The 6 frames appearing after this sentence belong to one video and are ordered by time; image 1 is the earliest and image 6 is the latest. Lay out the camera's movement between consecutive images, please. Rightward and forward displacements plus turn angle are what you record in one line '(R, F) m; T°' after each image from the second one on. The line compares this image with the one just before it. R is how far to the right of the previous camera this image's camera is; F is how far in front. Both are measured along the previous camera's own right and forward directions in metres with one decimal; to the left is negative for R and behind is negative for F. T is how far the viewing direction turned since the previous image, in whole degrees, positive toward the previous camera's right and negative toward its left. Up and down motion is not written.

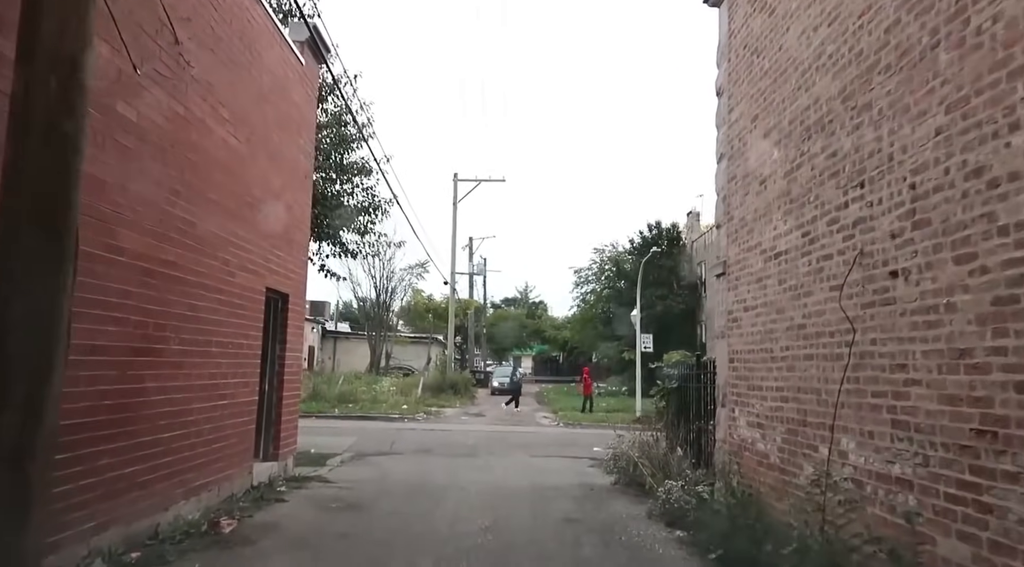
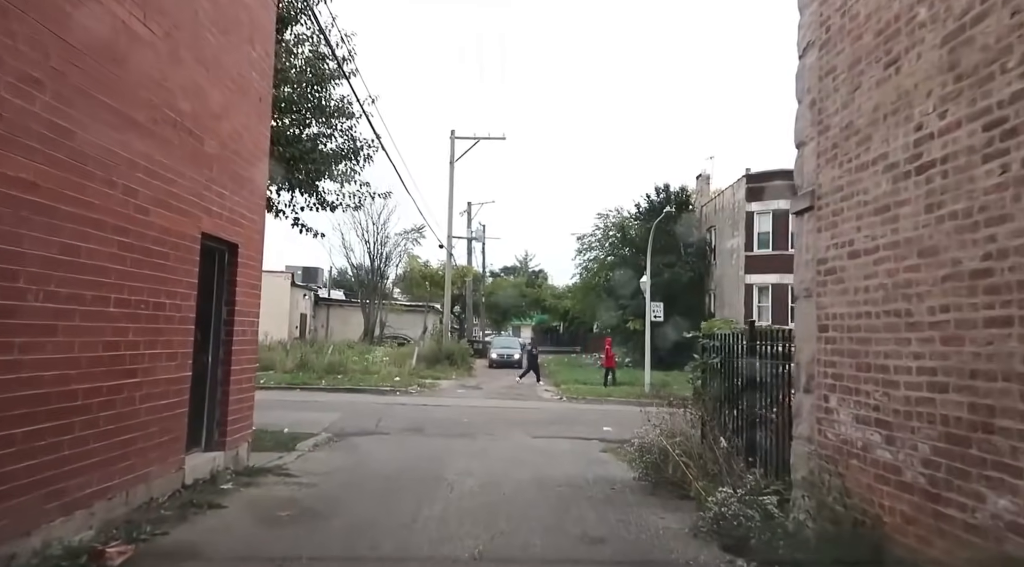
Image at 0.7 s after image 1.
(0.0, +1.8) m; 0°
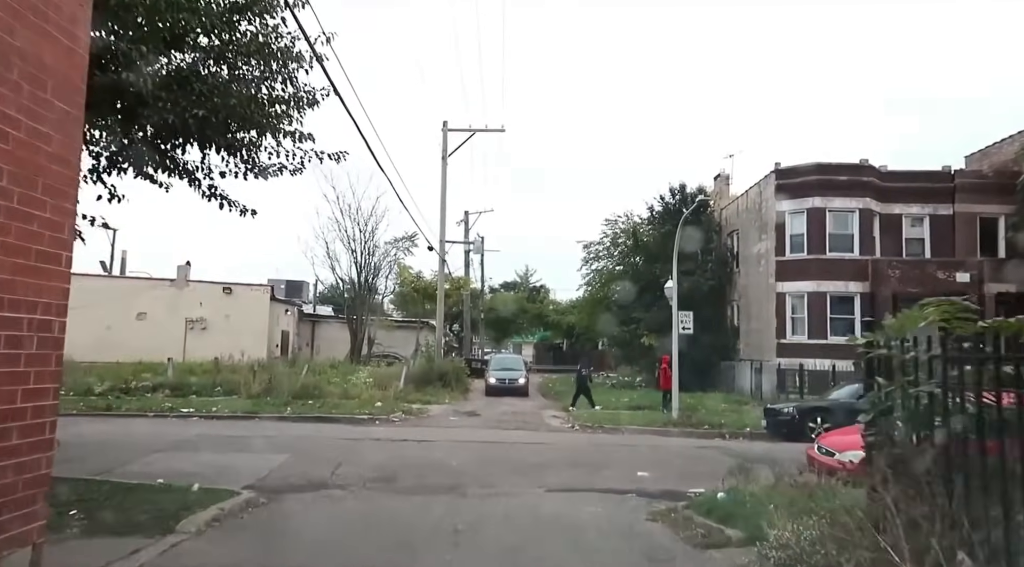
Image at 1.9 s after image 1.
(0.0, +3.6) m; 0°
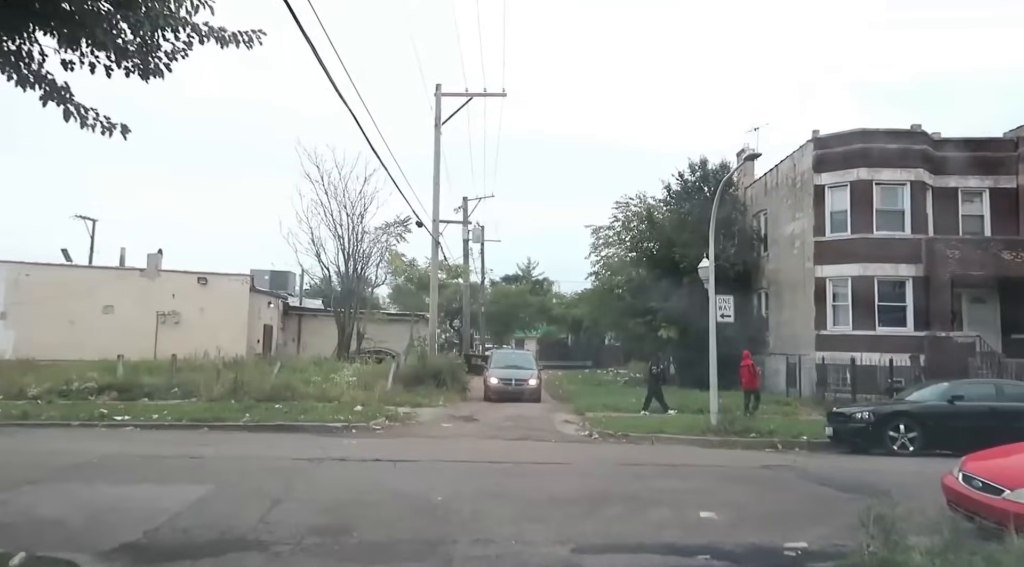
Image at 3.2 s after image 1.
(-0.1, +3.3) m; 0°
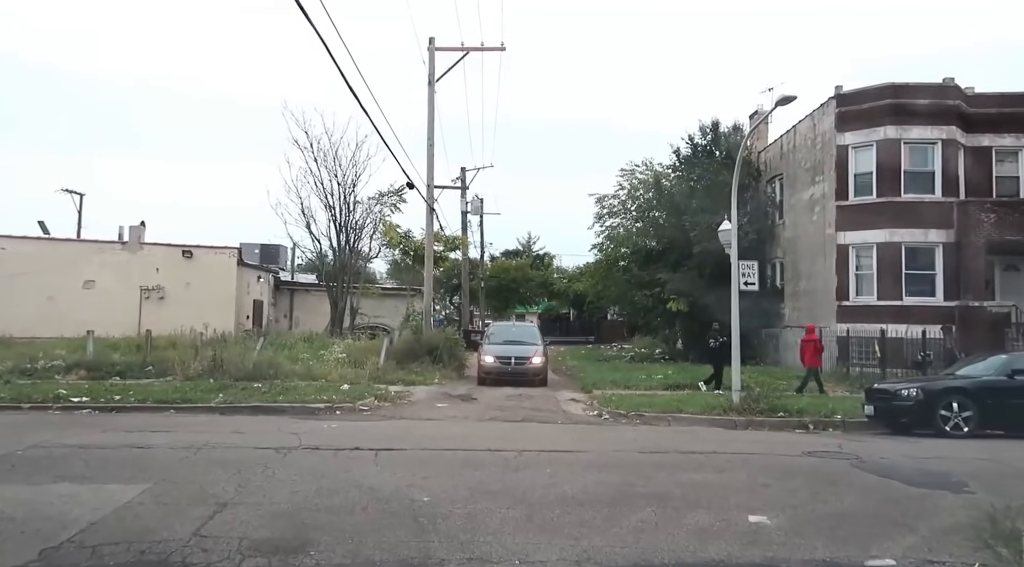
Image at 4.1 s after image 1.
(0.0, +1.6) m; 0°
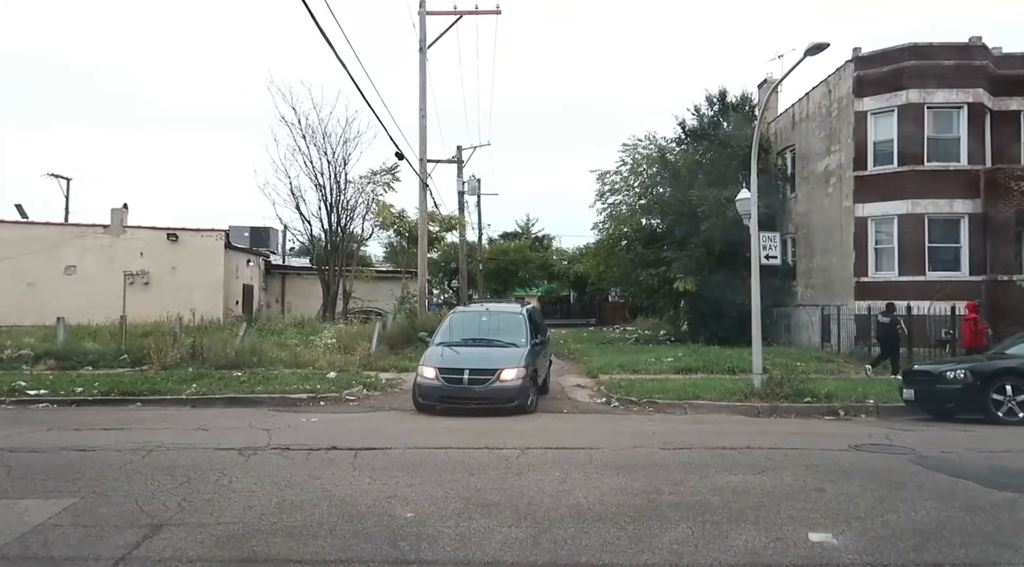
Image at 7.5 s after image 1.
(0.0, +1.3) m; 0°
